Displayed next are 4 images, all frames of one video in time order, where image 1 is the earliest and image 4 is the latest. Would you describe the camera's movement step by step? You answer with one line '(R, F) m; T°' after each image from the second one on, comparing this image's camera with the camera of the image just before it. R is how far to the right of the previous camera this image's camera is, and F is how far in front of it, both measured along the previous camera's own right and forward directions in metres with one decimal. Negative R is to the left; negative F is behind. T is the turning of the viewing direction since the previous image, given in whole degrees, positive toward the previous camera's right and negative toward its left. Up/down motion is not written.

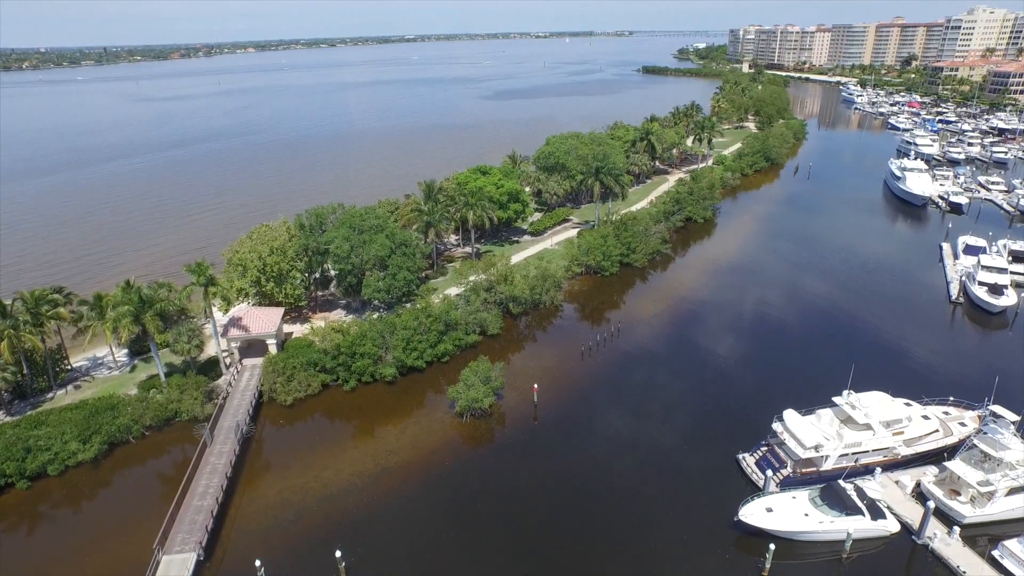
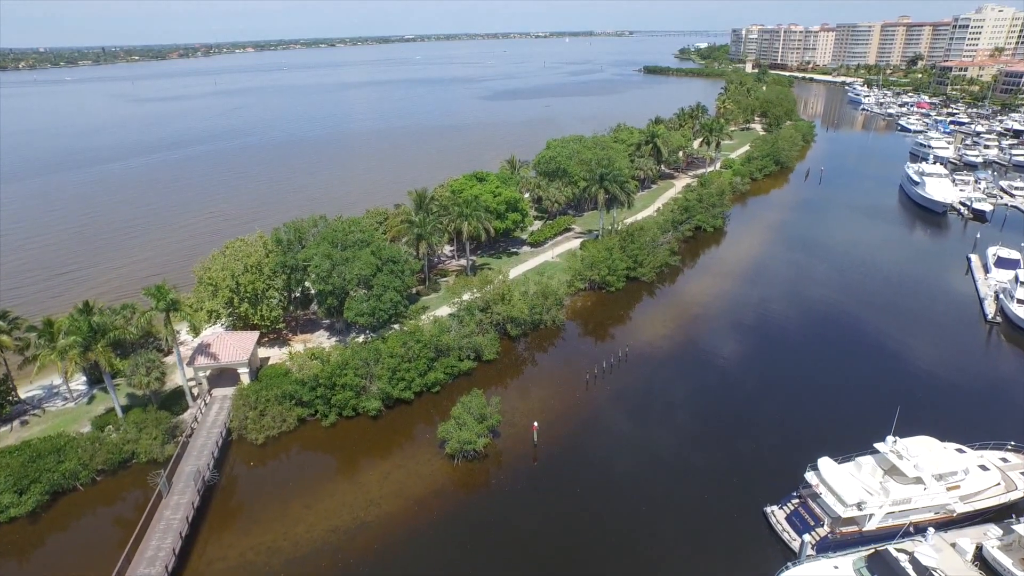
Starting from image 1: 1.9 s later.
(+0.1, +3.4) m; 0°
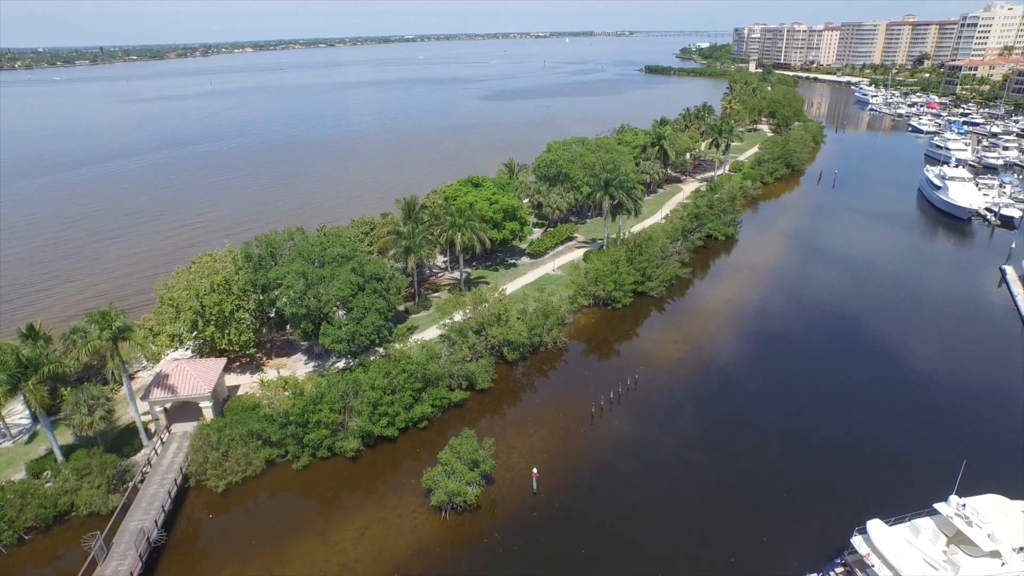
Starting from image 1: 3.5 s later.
(+0.2, +3.6) m; 0°
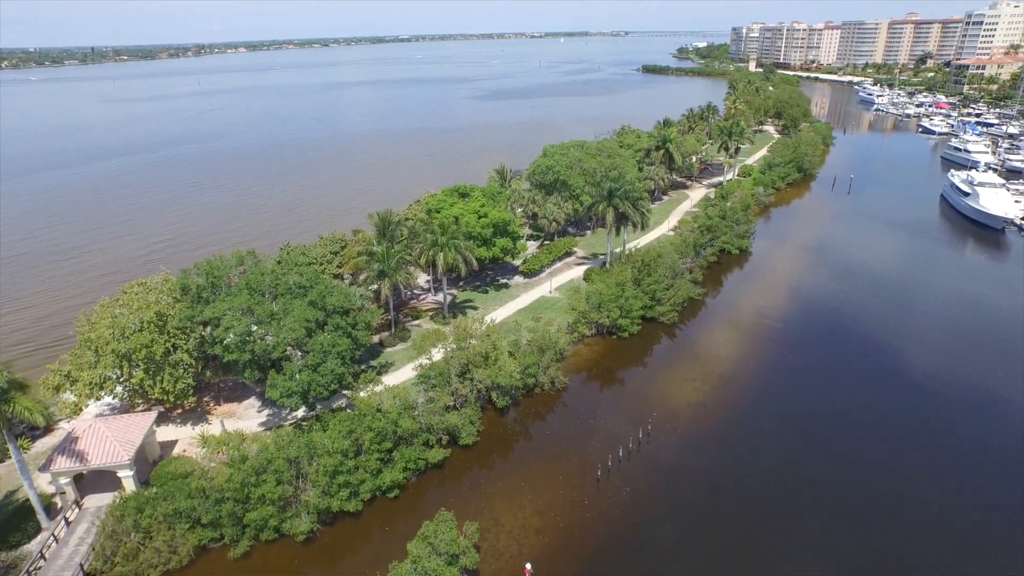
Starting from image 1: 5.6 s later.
(+0.3, +5.2) m; 0°
